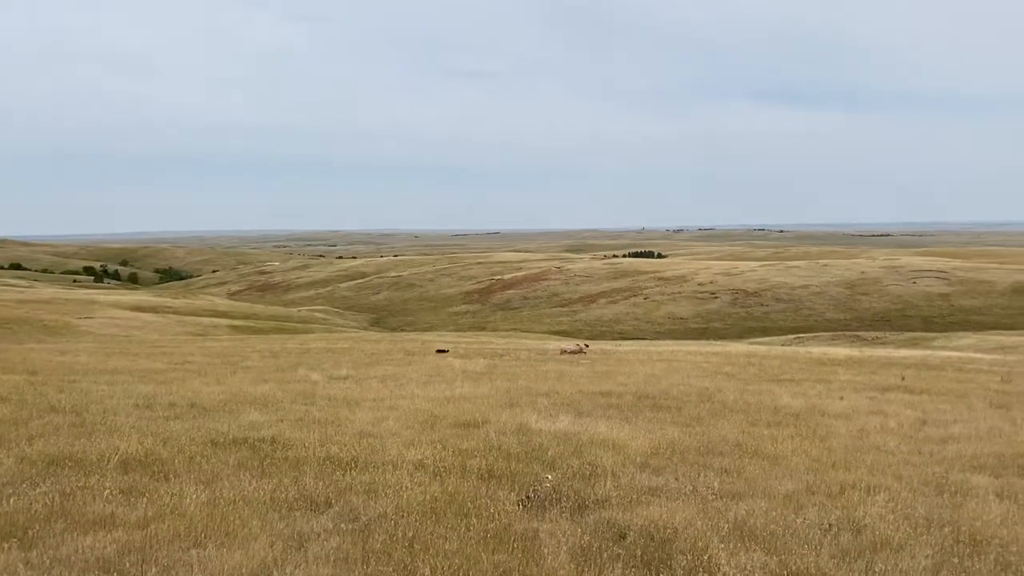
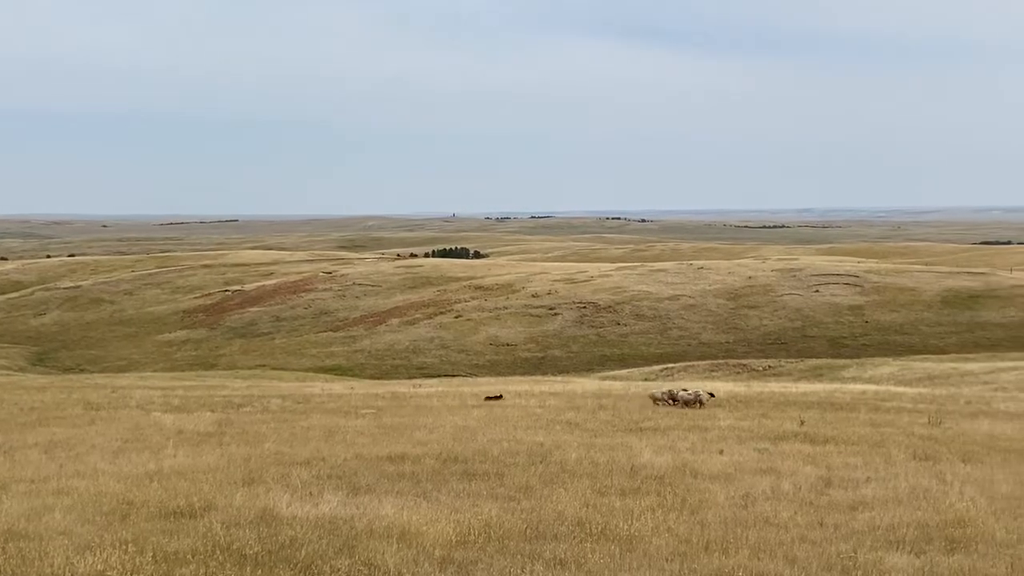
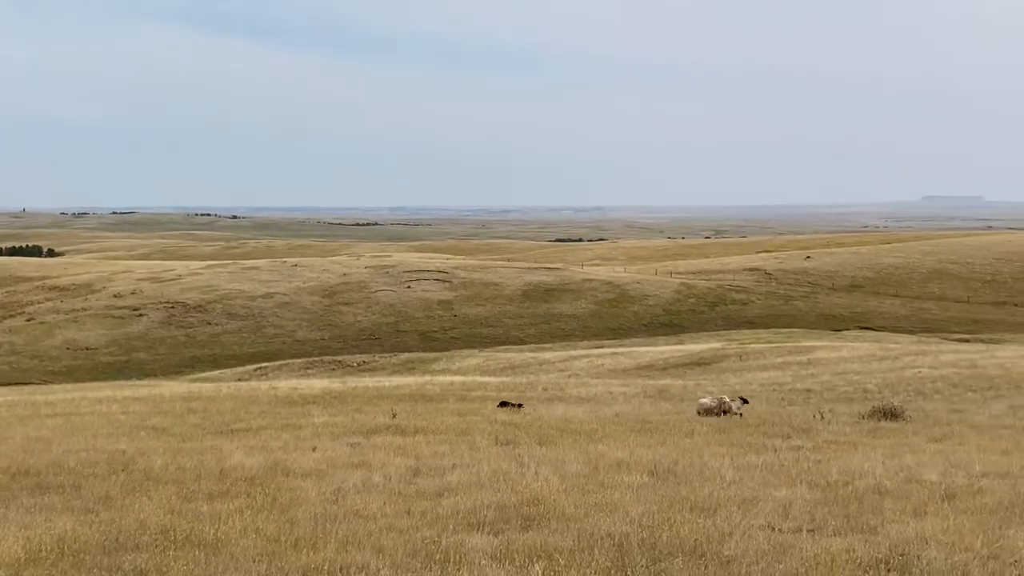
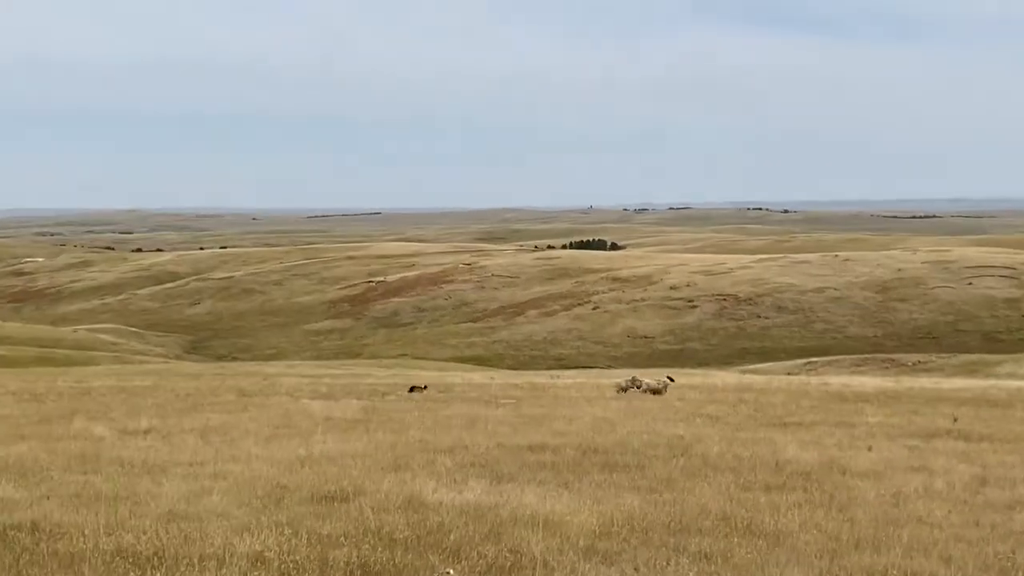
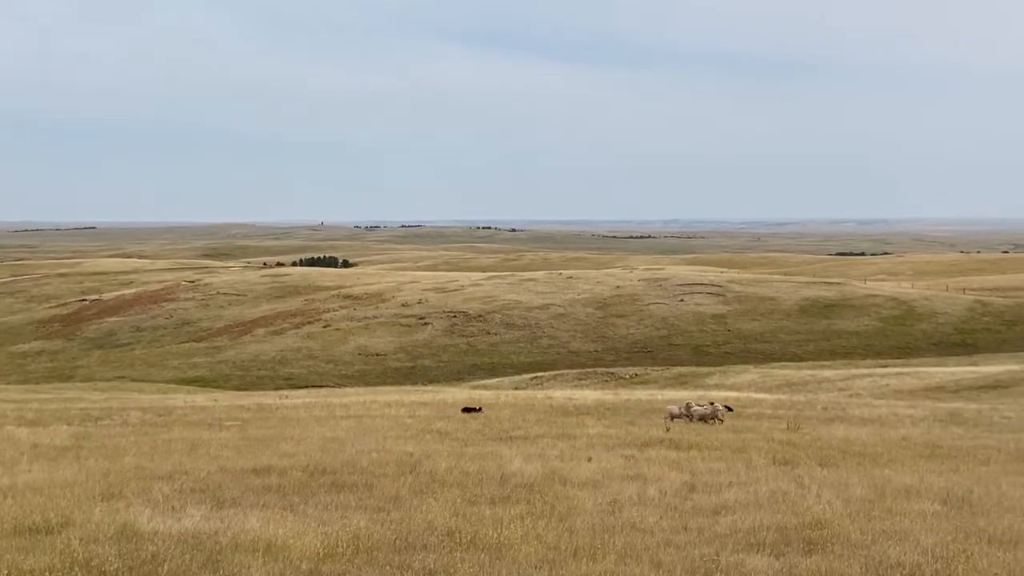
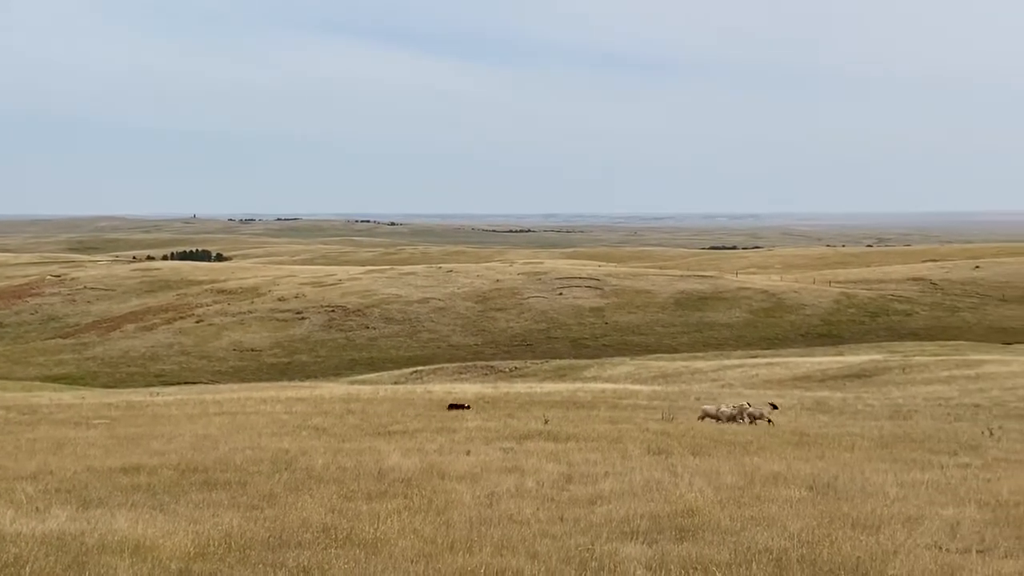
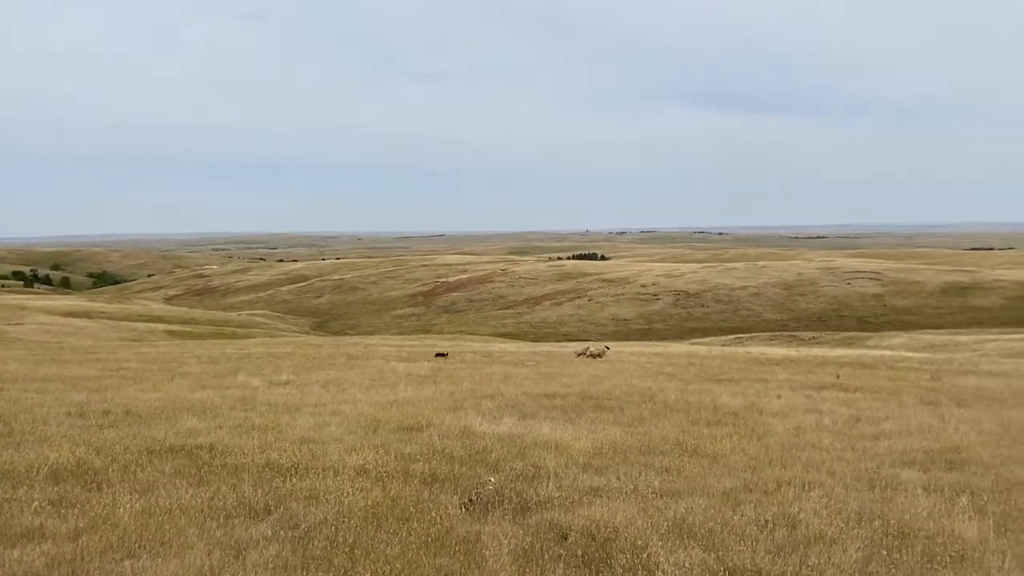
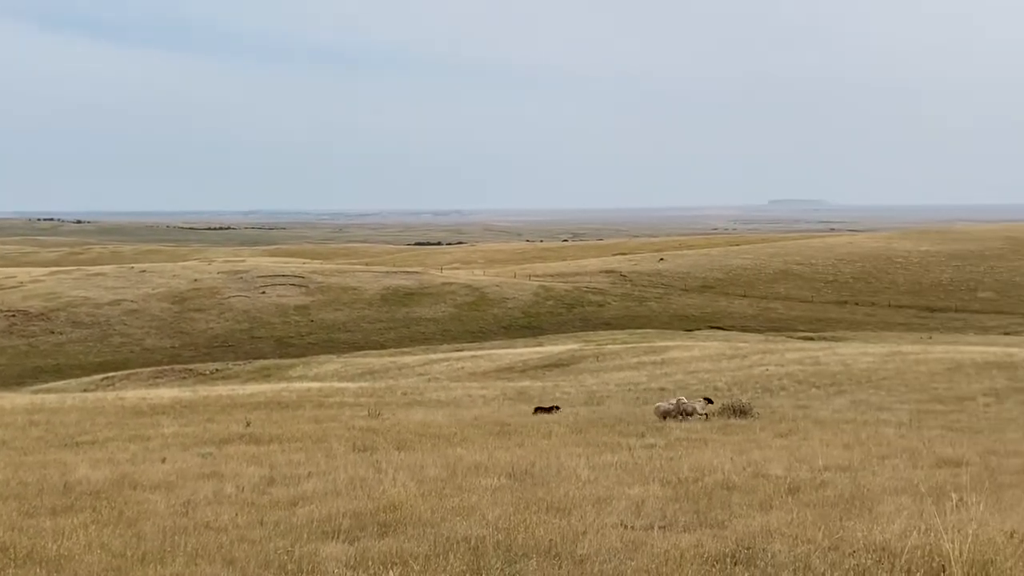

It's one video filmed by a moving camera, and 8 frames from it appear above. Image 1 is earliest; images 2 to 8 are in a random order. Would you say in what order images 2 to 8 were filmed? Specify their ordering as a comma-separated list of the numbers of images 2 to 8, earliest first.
7, 4, 2, 5, 6, 3, 8
